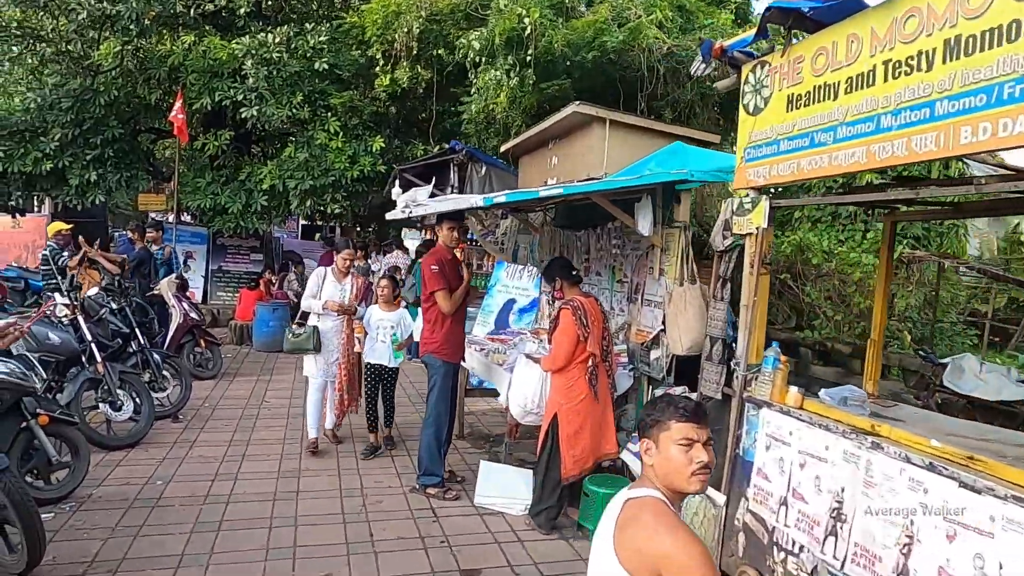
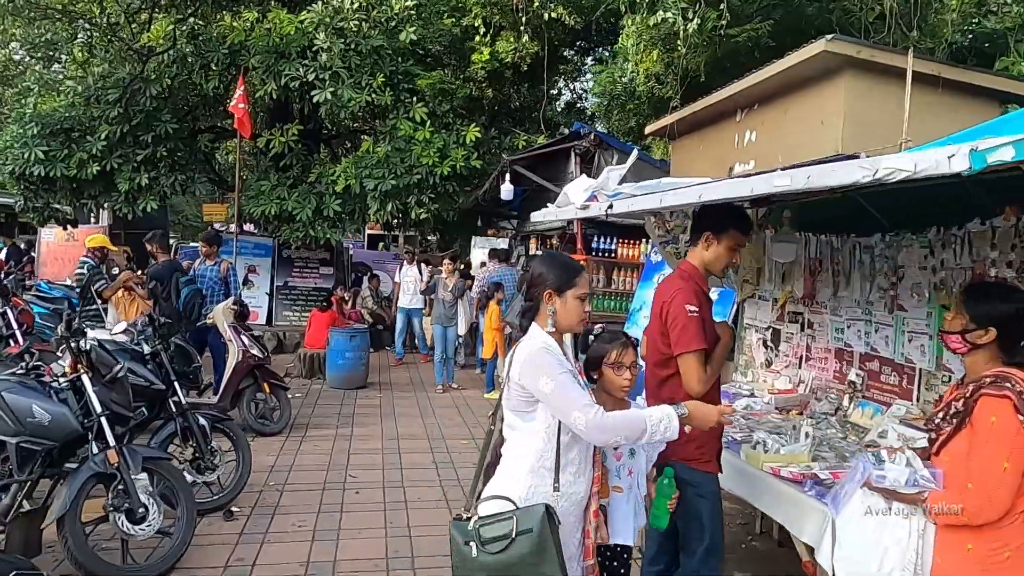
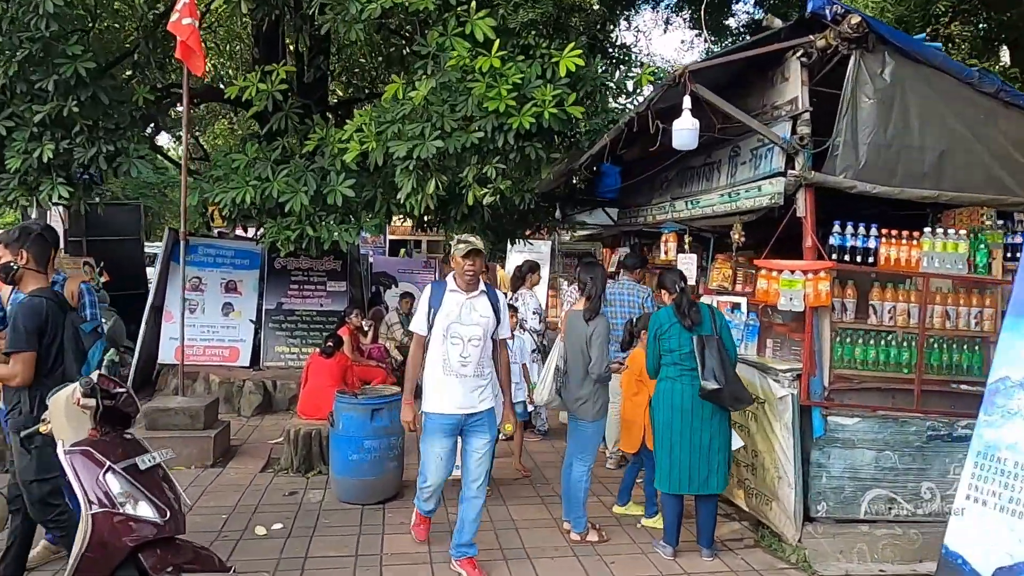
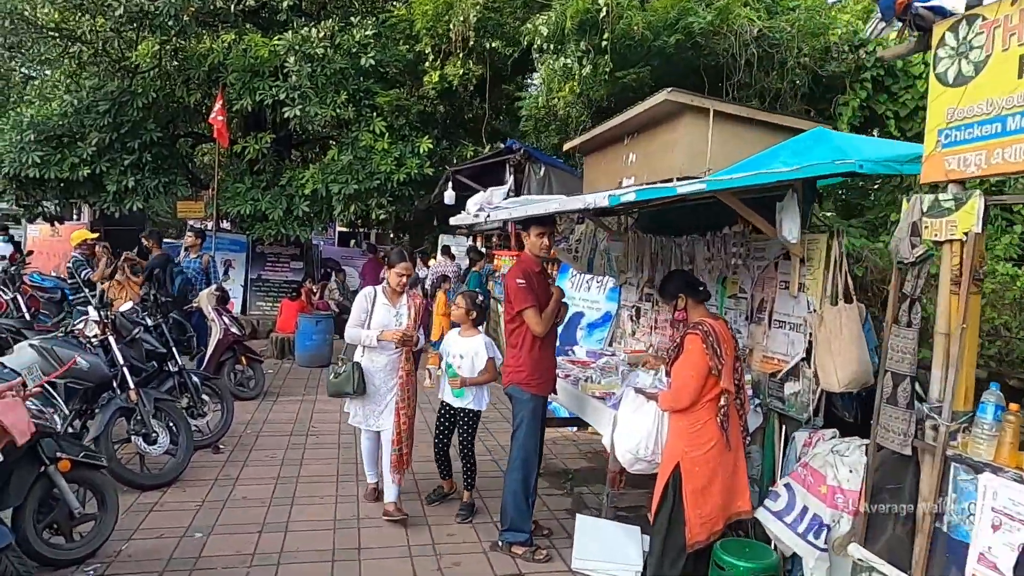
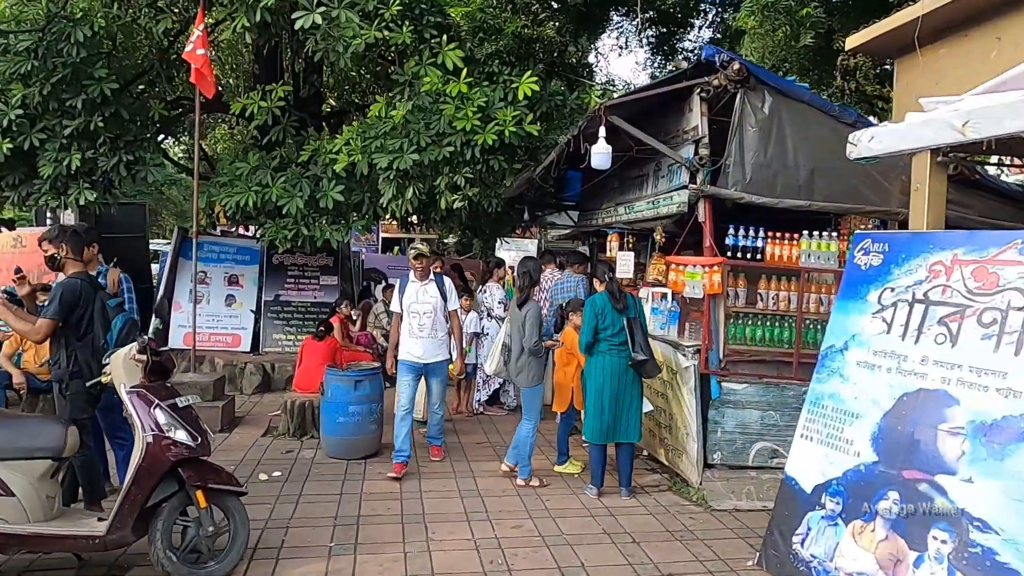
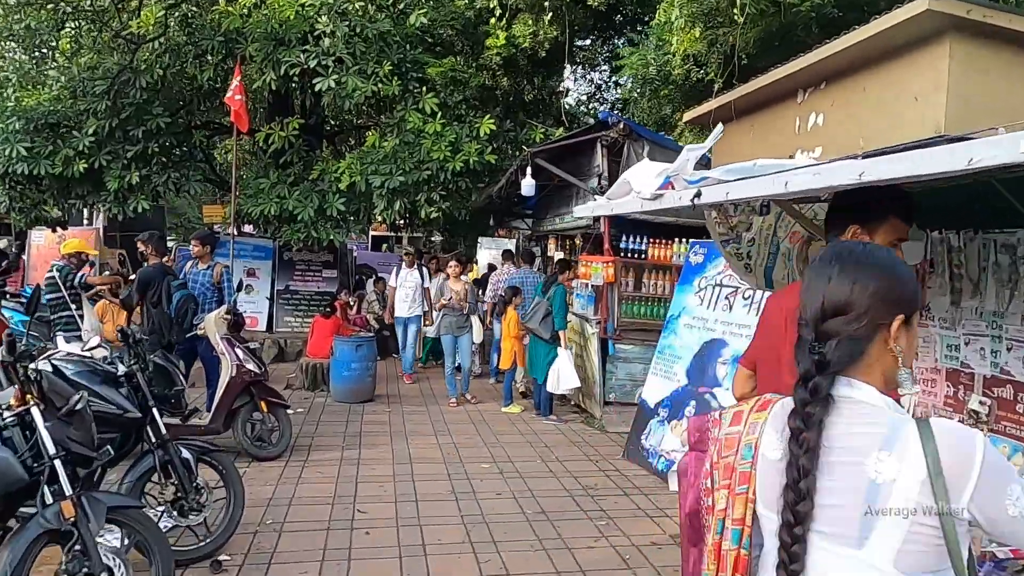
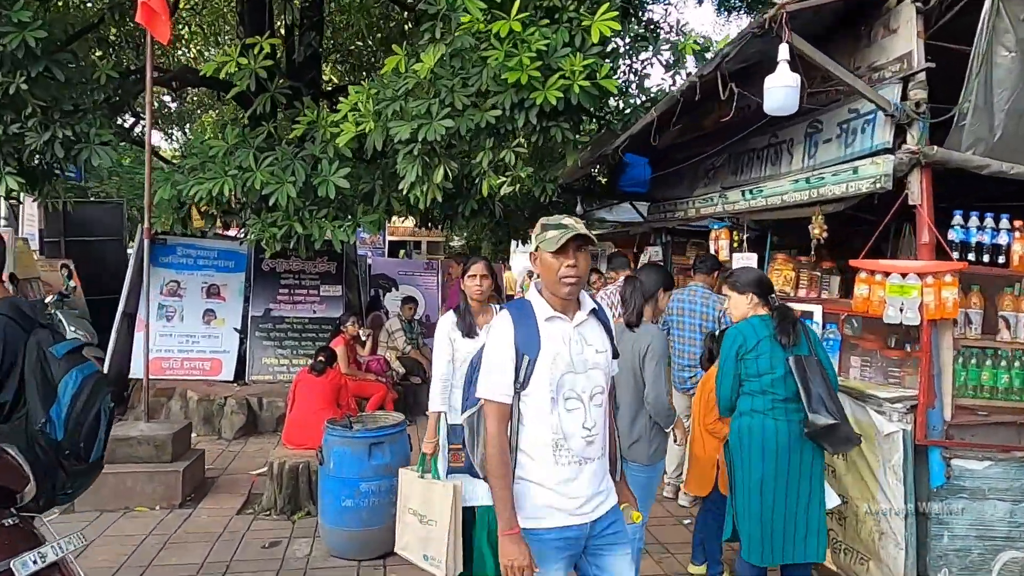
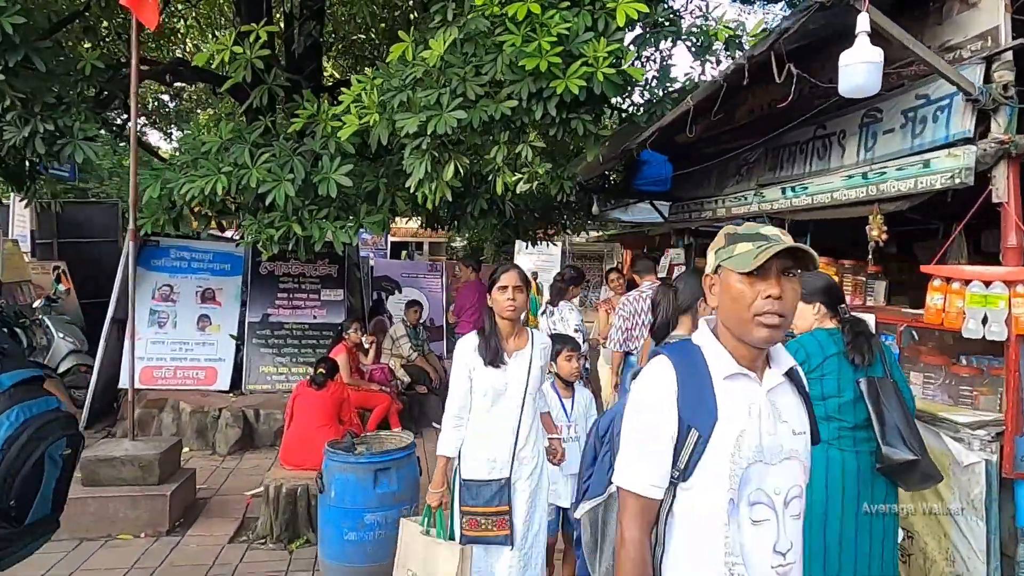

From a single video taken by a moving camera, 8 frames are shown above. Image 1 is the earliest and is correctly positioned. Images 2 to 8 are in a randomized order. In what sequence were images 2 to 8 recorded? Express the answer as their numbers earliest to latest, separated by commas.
4, 2, 6, 5, 3, 7, 8
